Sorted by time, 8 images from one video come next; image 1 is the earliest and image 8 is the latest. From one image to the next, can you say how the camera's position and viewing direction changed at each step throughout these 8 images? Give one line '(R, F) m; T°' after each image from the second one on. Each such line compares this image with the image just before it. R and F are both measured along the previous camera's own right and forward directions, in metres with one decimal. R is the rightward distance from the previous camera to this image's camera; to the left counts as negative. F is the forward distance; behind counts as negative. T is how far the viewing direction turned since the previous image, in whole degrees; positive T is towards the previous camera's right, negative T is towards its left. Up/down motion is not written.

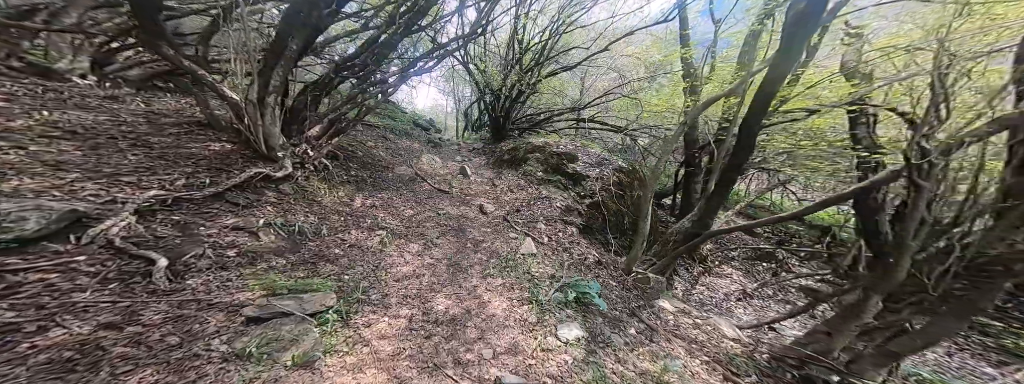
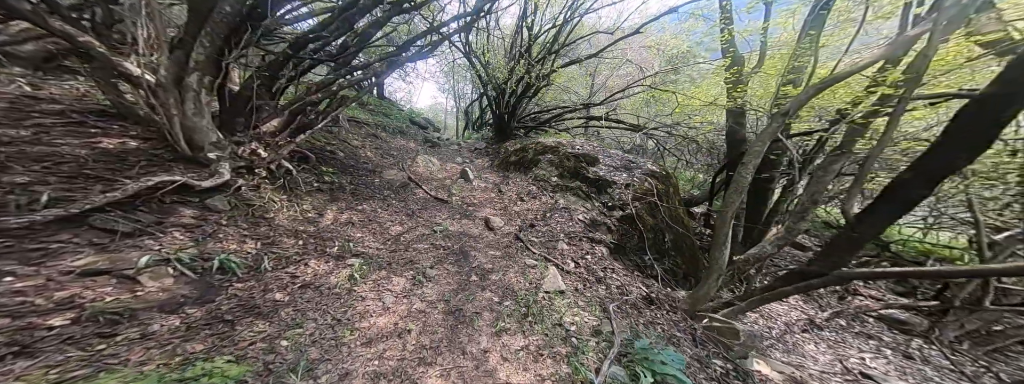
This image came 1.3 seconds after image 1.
(-0.3, +1.3) m; 0°
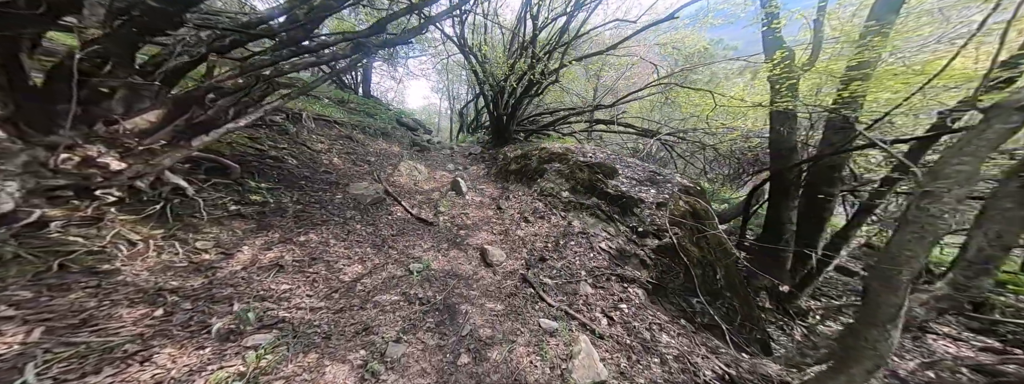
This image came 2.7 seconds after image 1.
(-0.2, +1.3) m; +1°
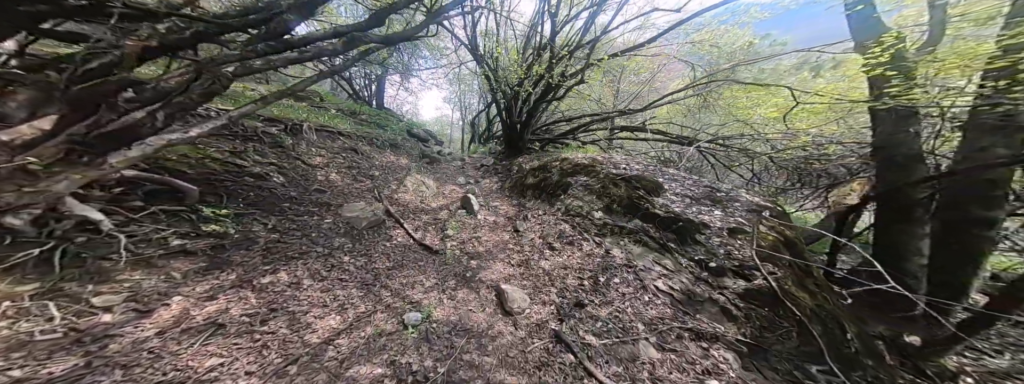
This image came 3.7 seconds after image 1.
(-0.2, +0.9) m; -3°
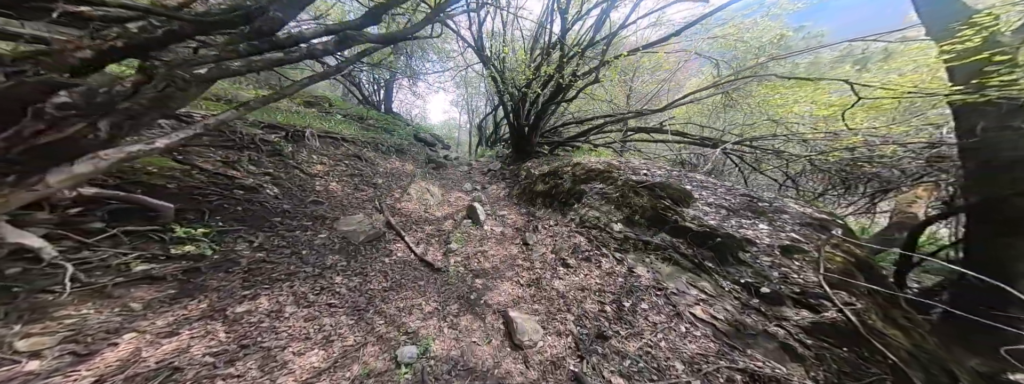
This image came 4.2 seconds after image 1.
(0.0, +0.4) m; -2°
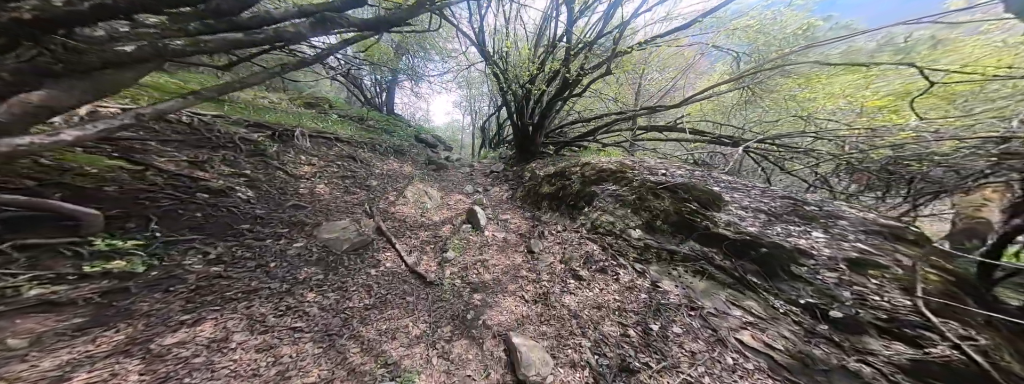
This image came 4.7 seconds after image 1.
(0.0, +0.5) m; -1°
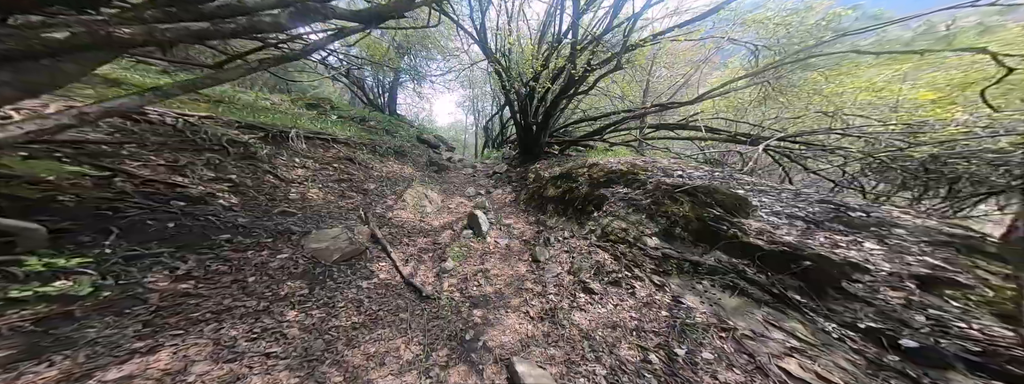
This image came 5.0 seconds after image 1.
(0.0, +0.3) m; -1°
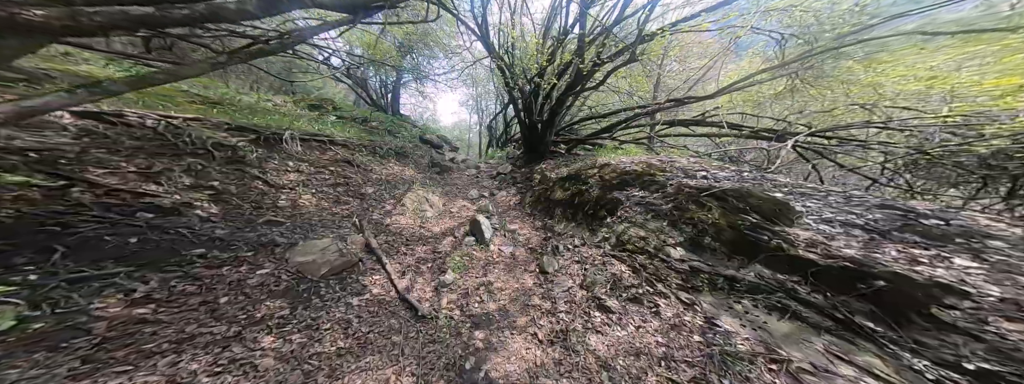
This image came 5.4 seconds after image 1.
(0.0, +0.3) m; -1°
